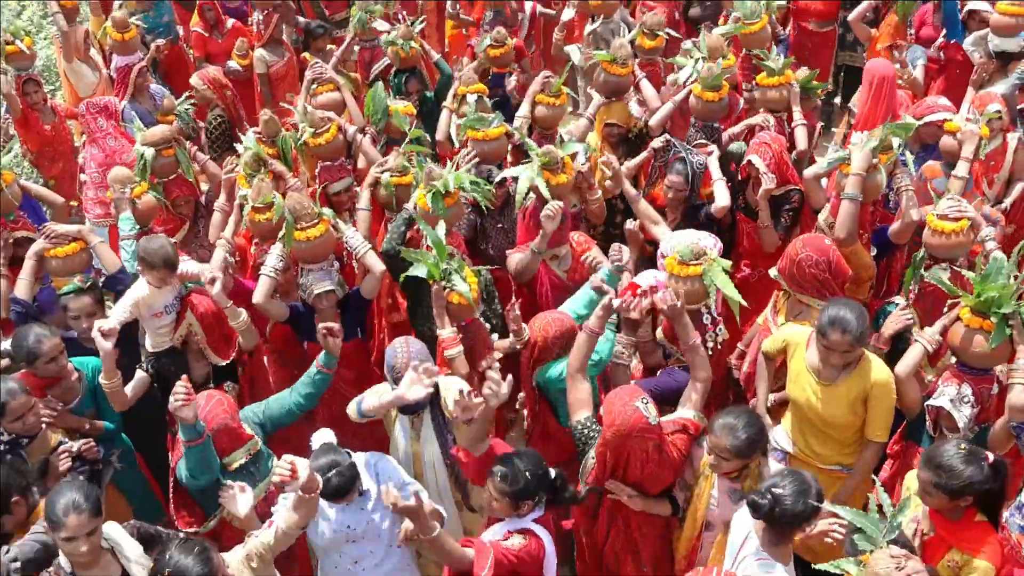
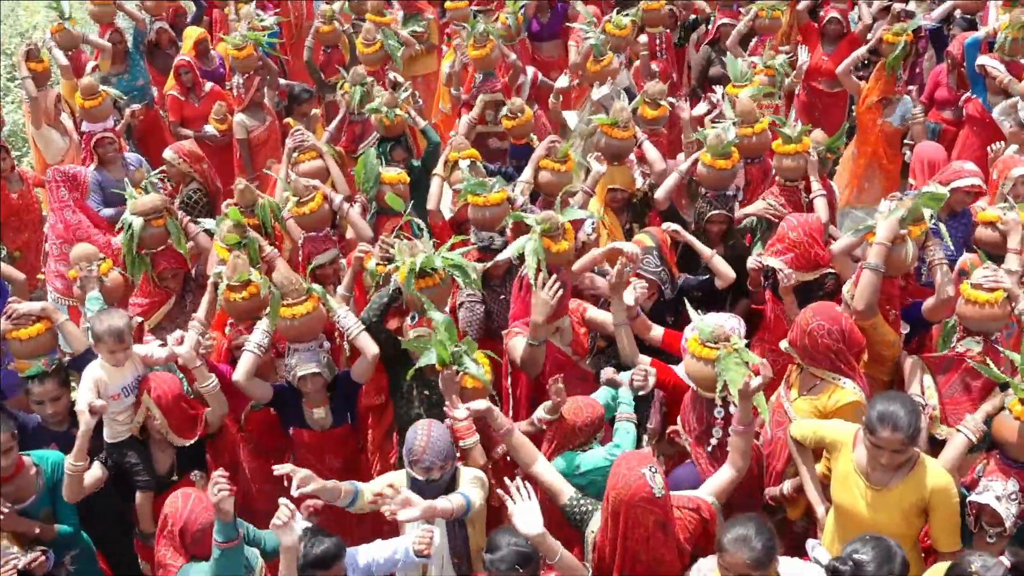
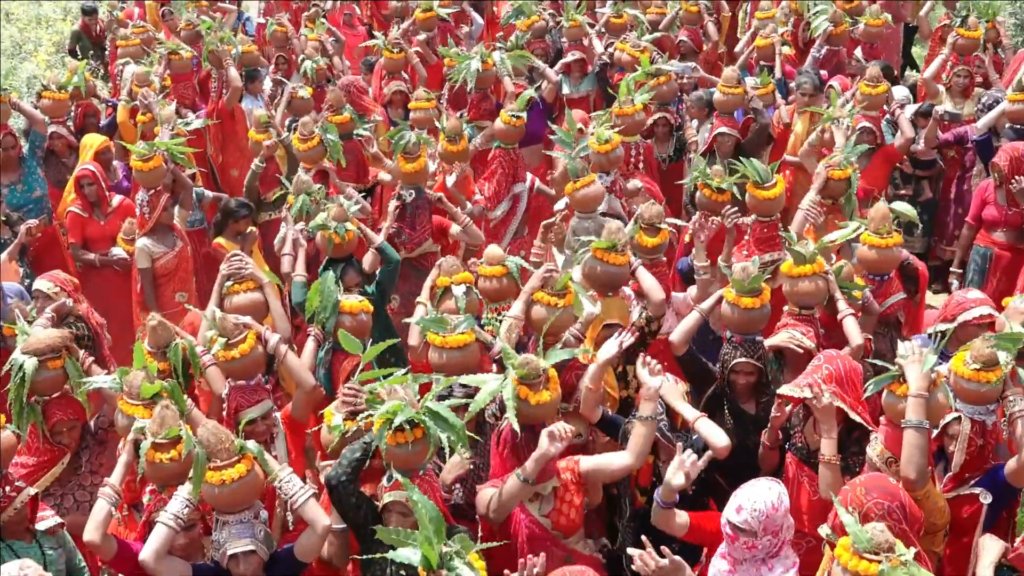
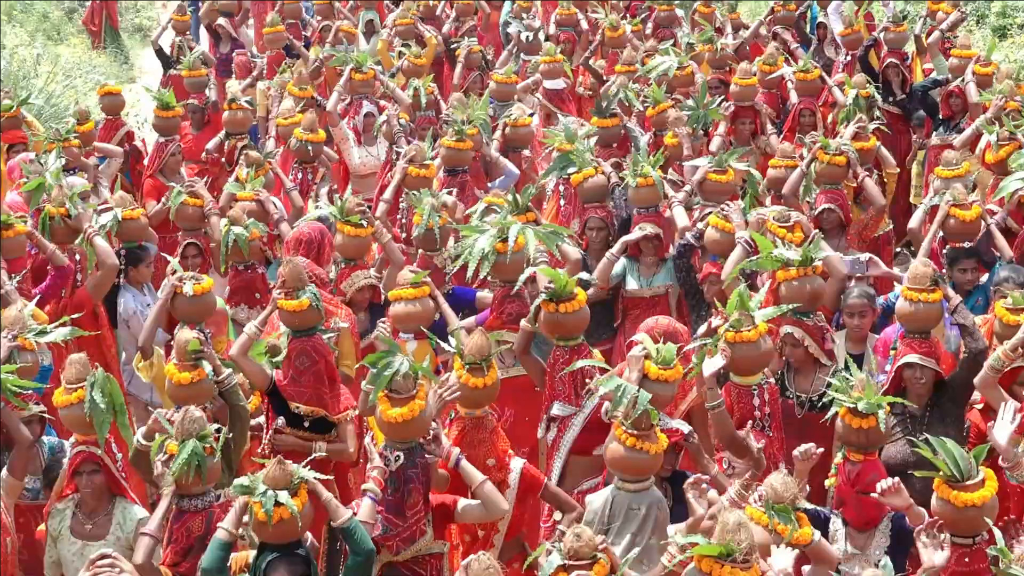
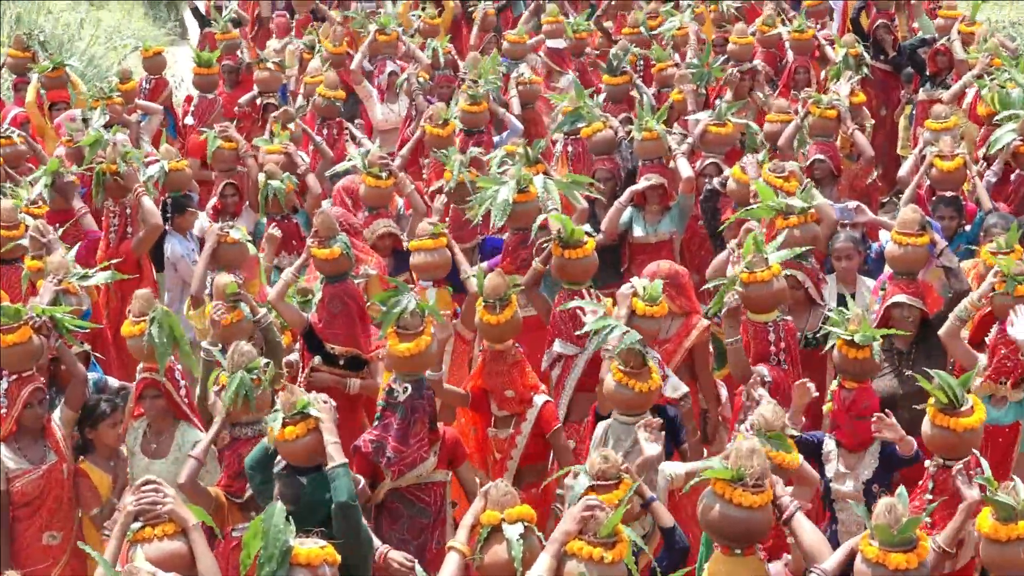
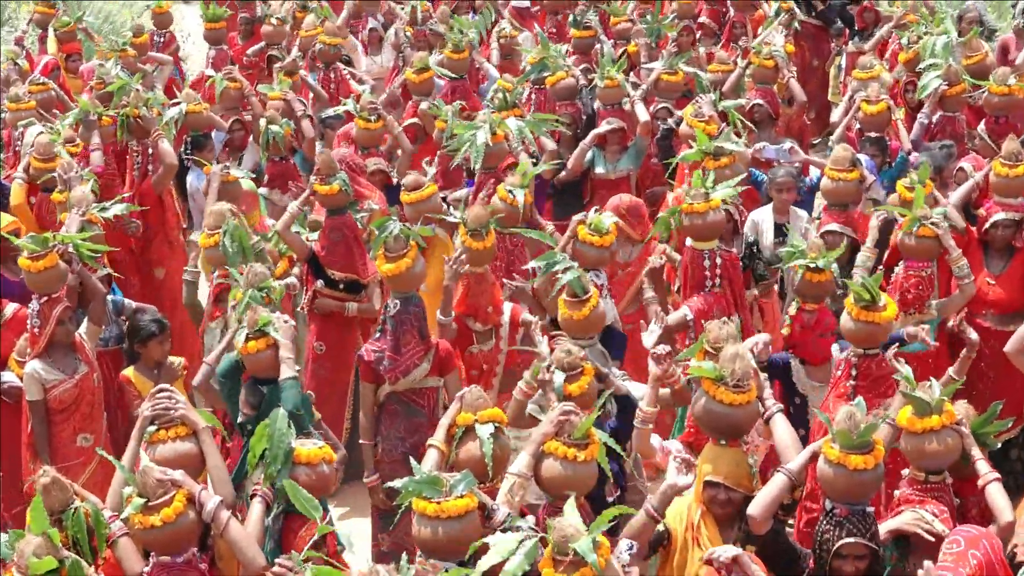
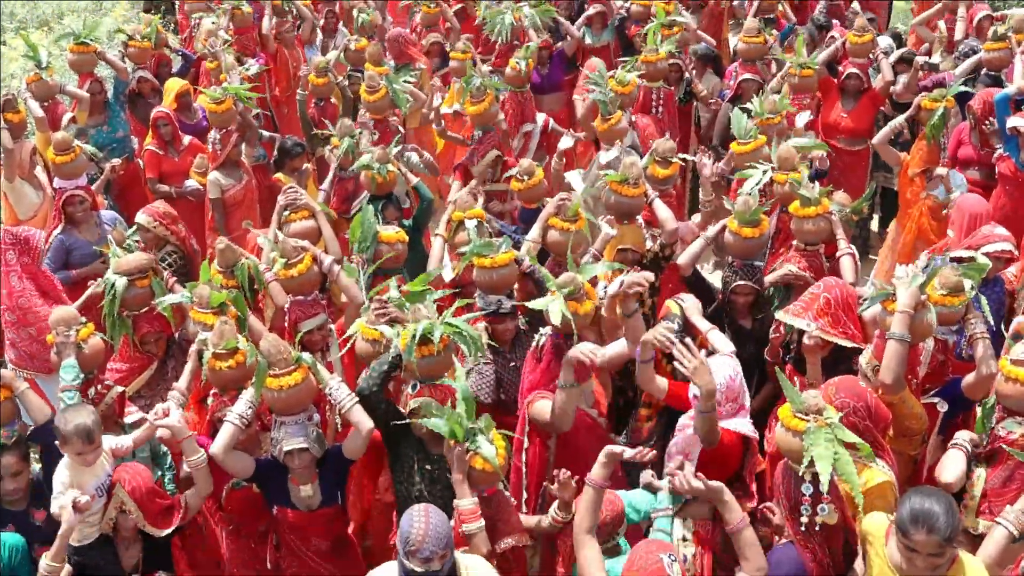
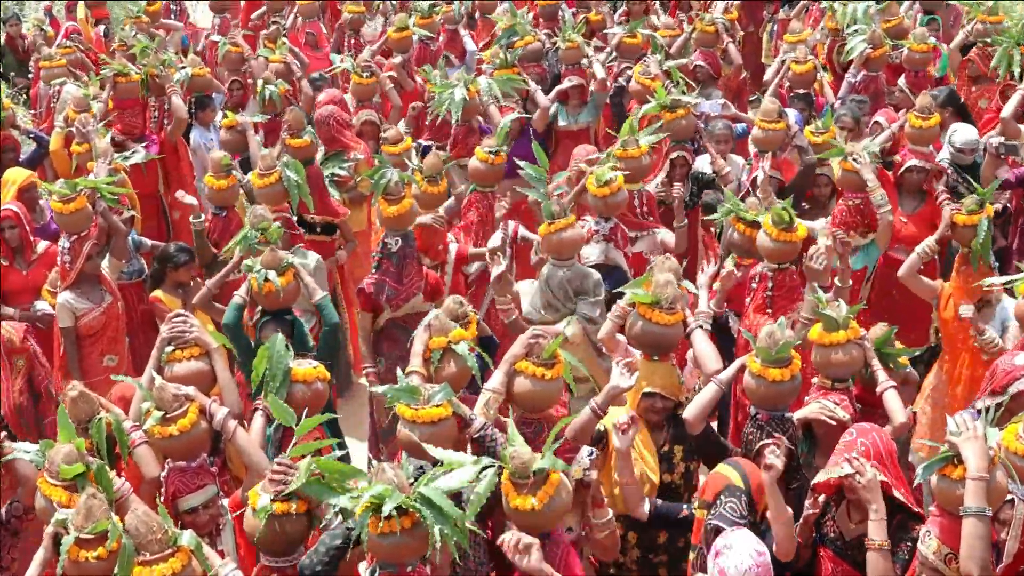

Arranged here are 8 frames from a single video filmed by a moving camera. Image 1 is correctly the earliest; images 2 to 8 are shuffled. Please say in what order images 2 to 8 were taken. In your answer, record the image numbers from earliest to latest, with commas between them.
2, 7, 3, 8, 6, 5, 4
